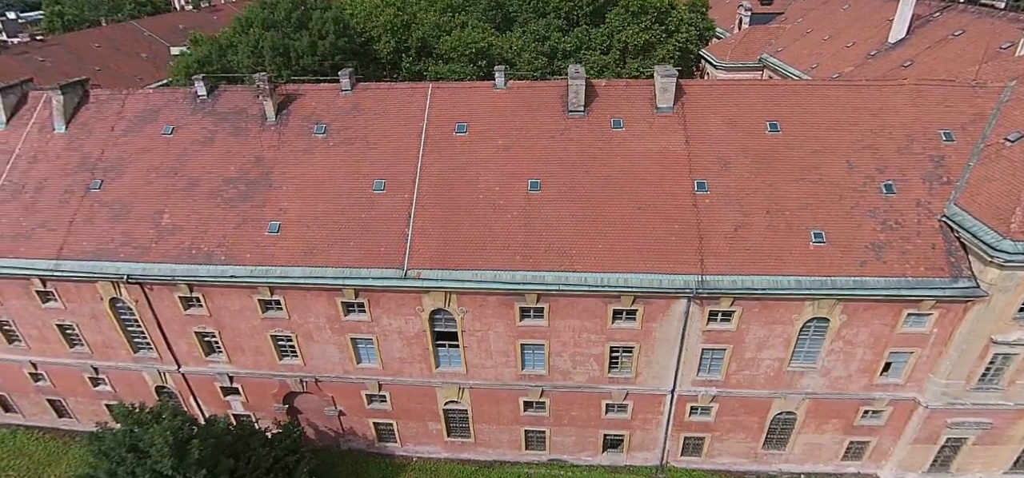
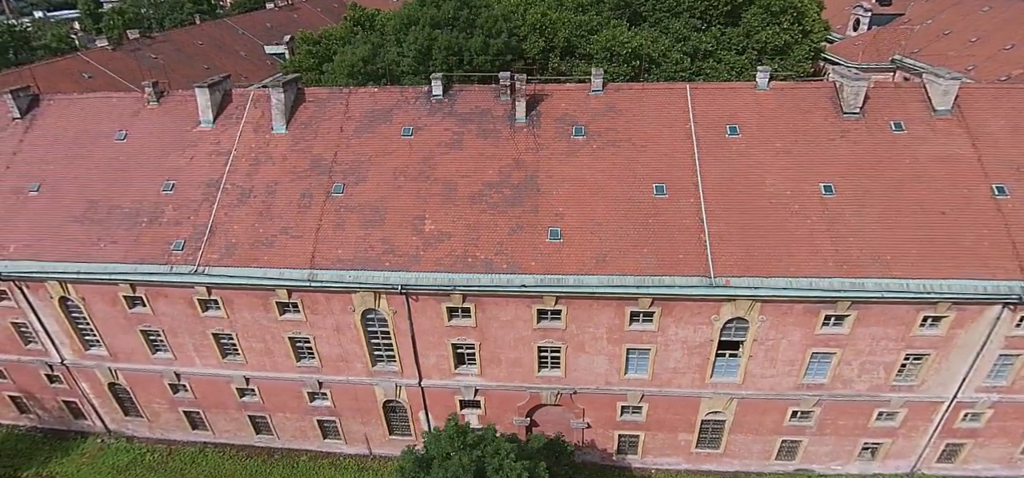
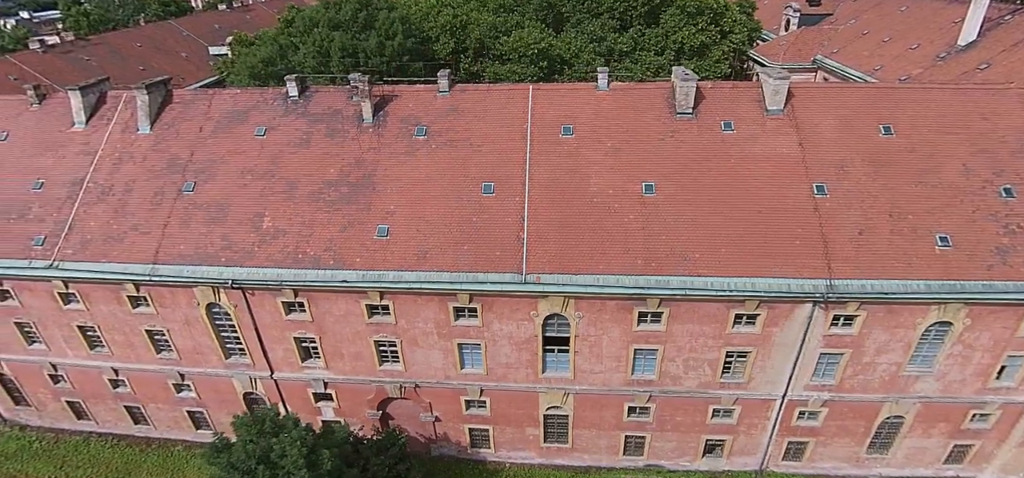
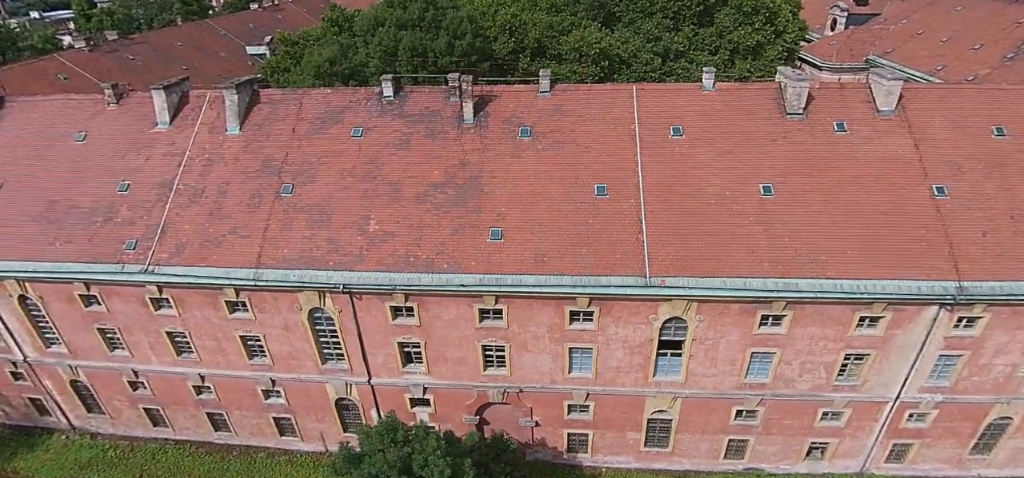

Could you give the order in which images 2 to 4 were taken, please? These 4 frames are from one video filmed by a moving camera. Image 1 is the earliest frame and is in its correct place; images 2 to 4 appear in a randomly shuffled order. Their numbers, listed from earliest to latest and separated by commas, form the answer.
3, 4, 2
